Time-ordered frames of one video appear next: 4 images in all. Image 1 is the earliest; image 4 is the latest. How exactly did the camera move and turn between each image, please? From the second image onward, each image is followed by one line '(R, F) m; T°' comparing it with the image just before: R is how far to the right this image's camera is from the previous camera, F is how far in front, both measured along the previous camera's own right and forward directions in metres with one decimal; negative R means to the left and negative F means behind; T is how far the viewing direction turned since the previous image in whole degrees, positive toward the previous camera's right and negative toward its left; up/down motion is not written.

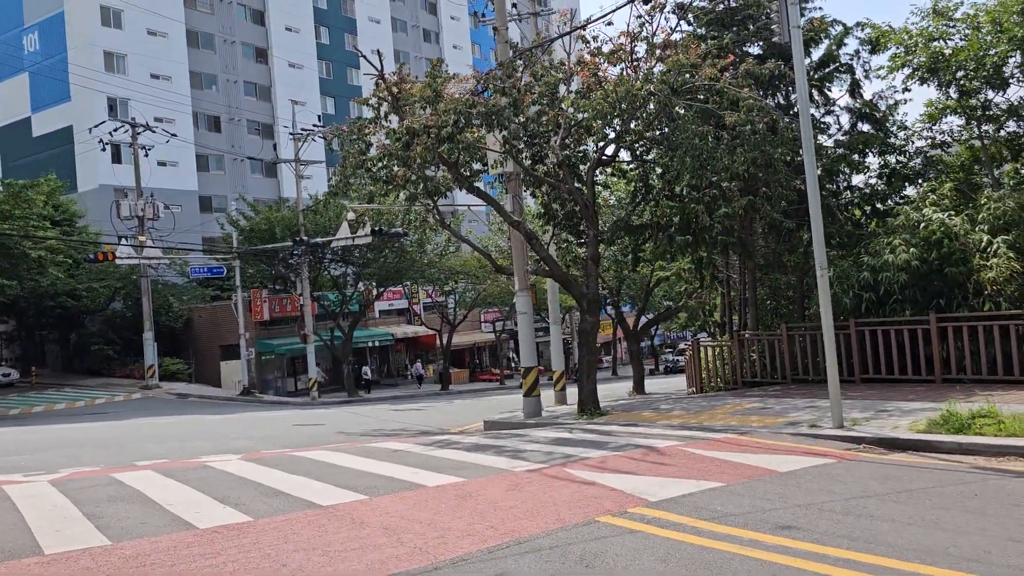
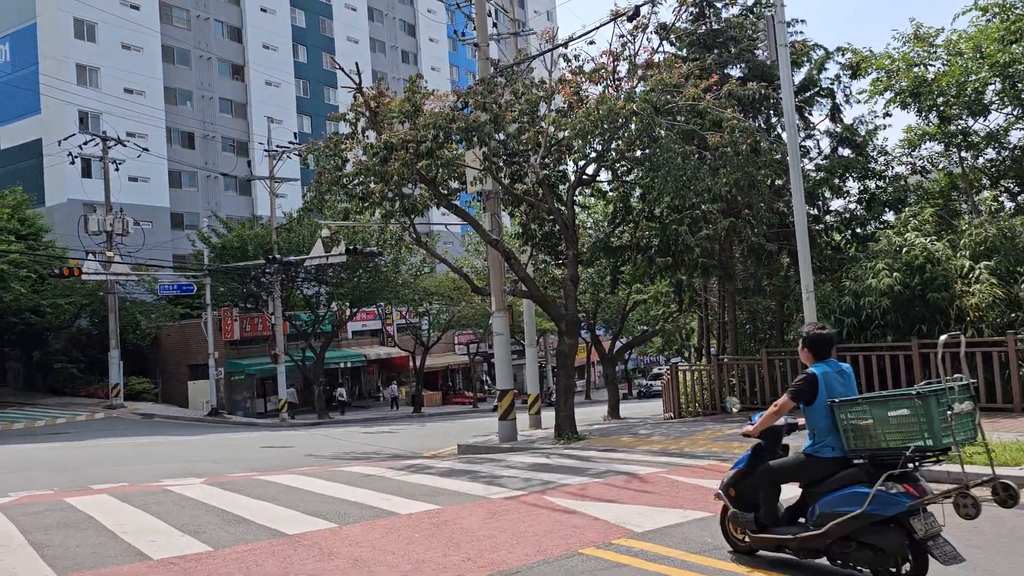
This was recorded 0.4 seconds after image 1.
(-0.1, +0.4) m; +2°
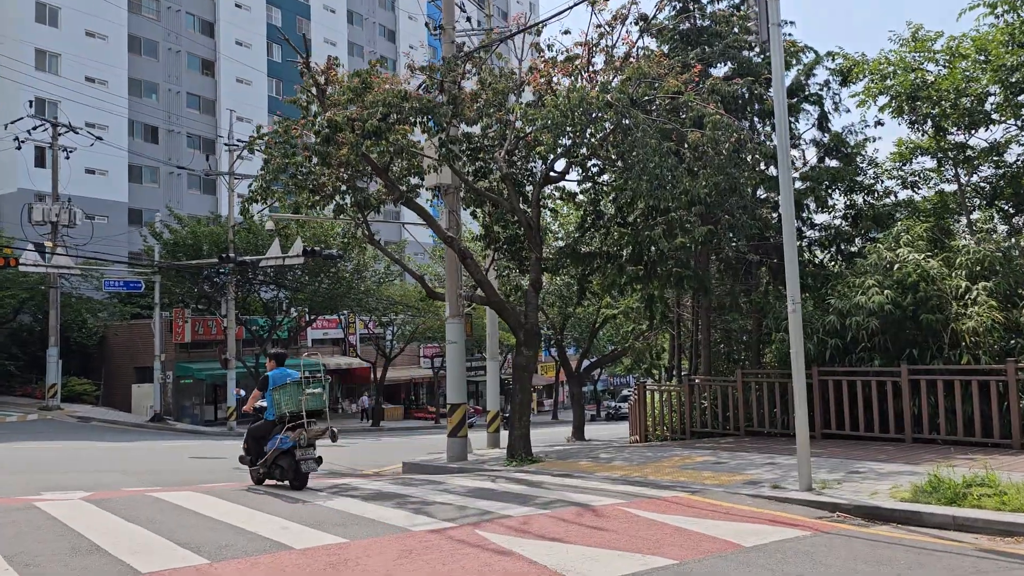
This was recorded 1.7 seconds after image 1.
(+0.3, +1.5) m; +2°
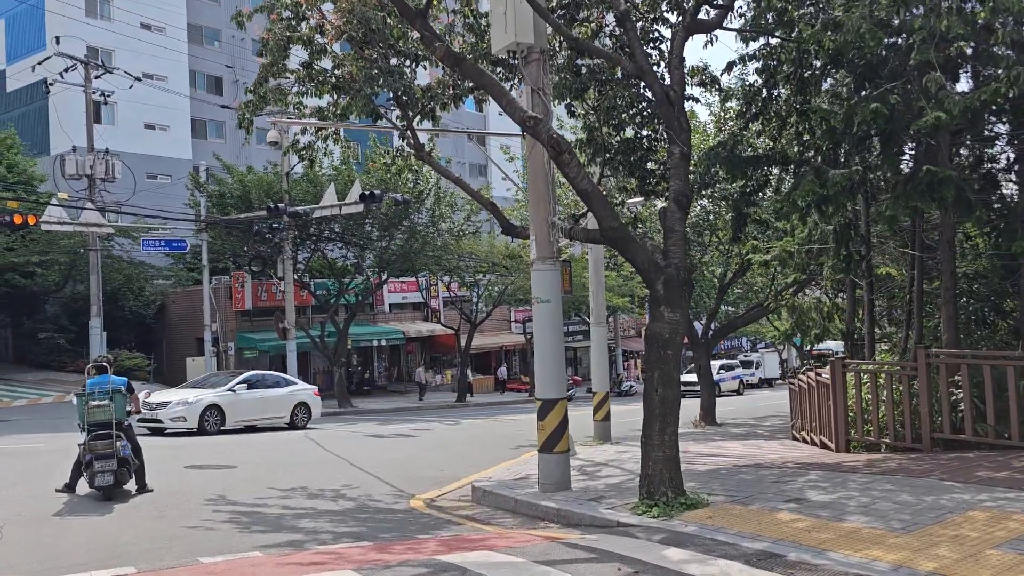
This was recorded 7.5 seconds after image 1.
(-0.4, +6.0) m; -6°
